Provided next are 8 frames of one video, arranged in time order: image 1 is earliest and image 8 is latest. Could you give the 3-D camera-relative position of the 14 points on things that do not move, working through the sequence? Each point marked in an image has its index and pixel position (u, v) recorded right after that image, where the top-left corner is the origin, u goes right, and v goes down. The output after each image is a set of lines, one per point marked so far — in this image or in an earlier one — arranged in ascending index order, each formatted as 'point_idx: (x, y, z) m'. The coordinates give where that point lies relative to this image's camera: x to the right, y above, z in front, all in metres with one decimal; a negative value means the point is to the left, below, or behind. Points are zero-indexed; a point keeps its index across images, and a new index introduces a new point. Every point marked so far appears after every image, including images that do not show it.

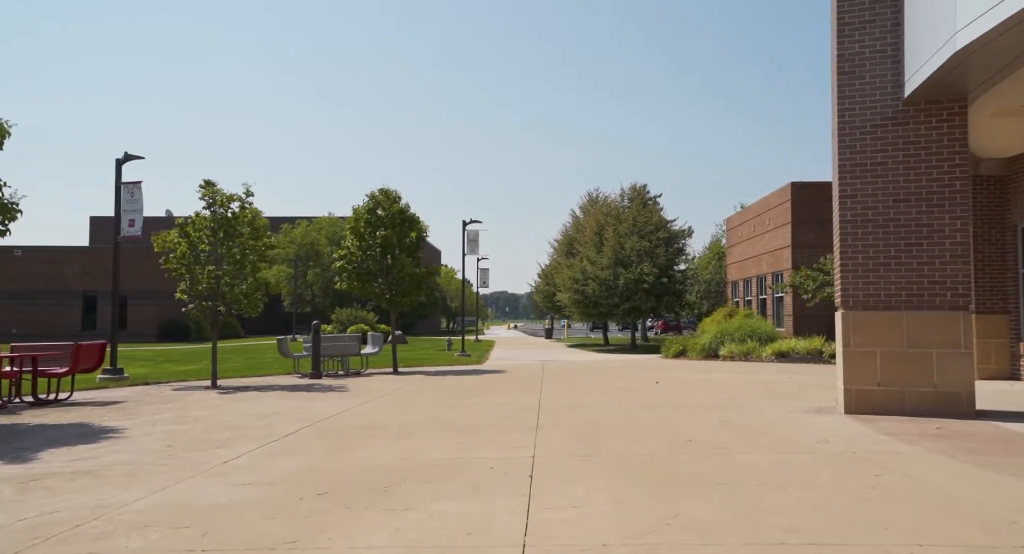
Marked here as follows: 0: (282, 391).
0: (-5.1, -2.5, +16.8) m
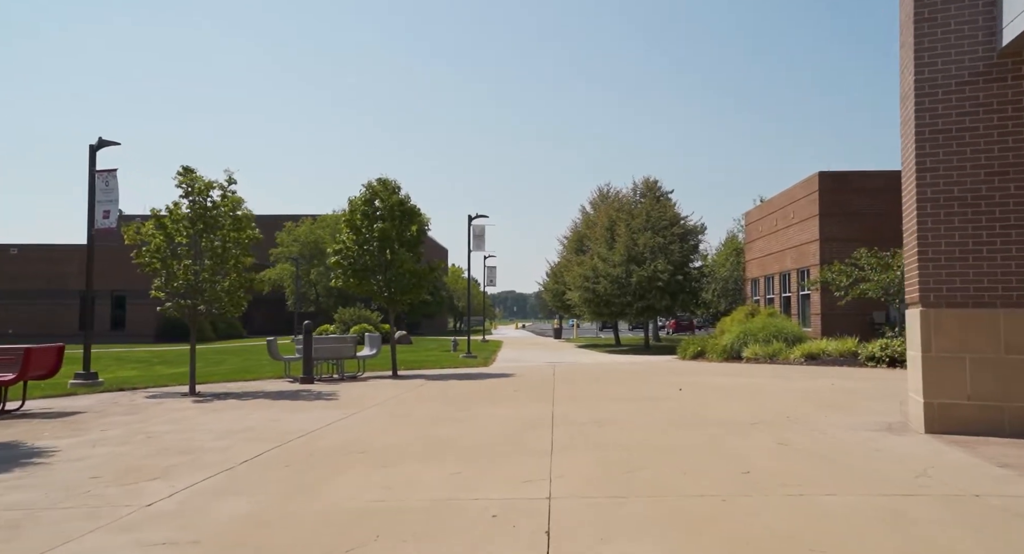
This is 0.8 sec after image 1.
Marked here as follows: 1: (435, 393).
0: (-4.9, -2.4, +15.1) m
1: (-1.6, -2.4, +16.2) m
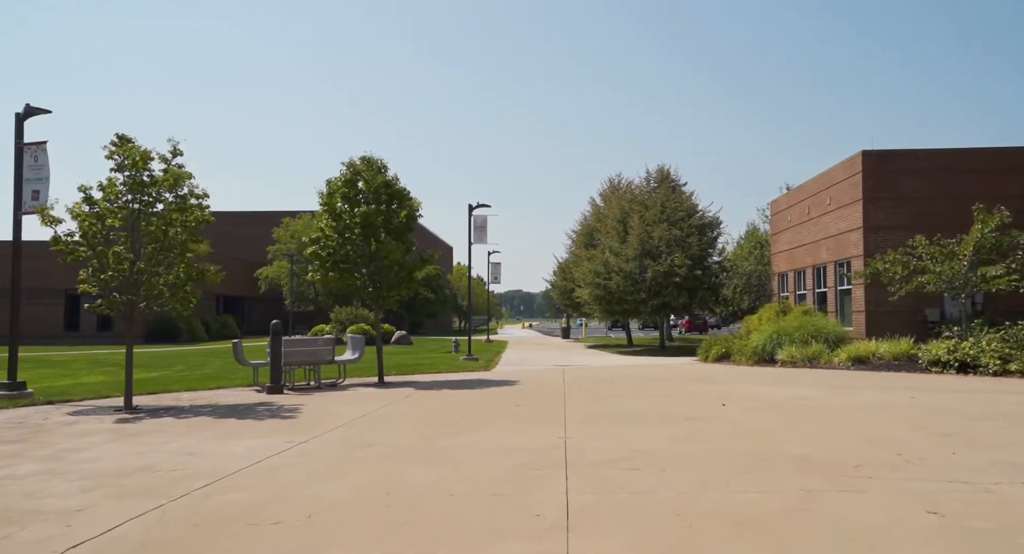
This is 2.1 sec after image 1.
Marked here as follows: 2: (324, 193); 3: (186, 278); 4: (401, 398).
0: (-4.9, -2.2, +12.3) m
1: (-1.6, -2.2, +13.4) m
2: (-4.7, +2.1, +18.9) m
3: (-6.0, 0.0, +14.0) m
4: (-2.2, -2.4, +15.4) m
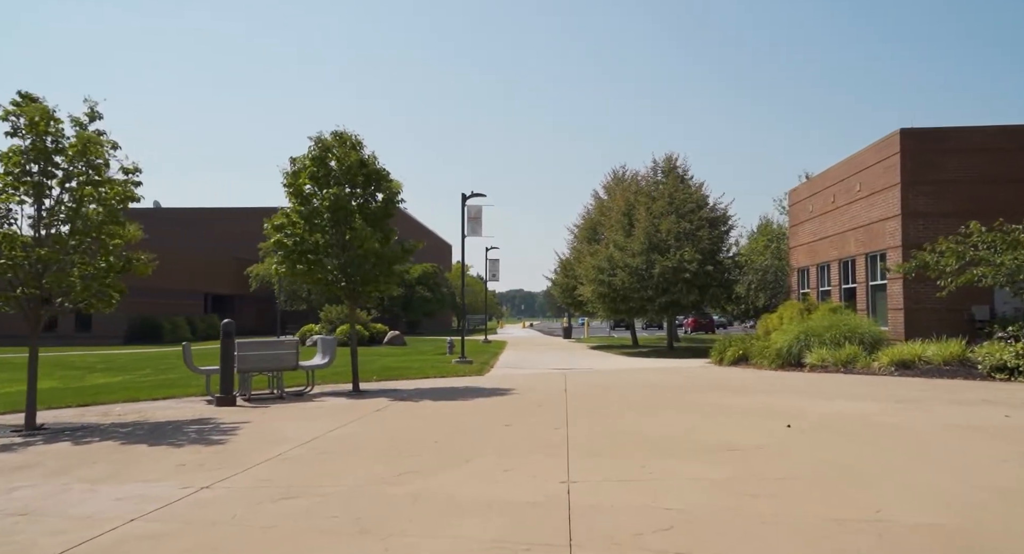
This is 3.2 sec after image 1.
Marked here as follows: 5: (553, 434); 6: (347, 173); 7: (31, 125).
0: (-5.0, -2.1, +9.9) m
1: (-1.7, -2.1, +10.9) m
2: (-4.8, +2.2, +16.4) m
3: (-6.1, +0.1, +11.5) m
4: (-2.3, -2.3, +12.9) m
5: (+0.5, -1.9, +9.4) m
6: (-3.6, +2.3, +16.6) m
7: (-6.9, +2.2, +10.9) m
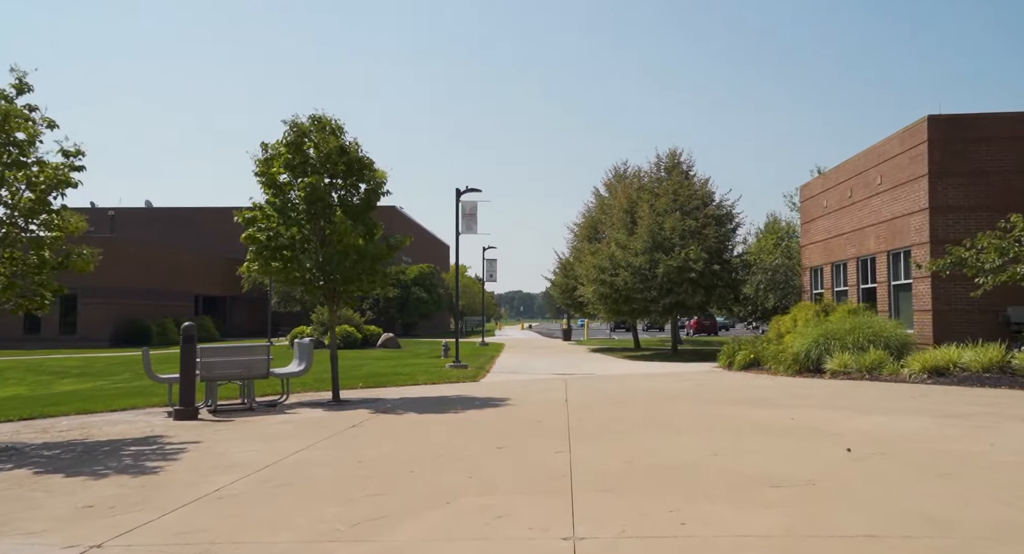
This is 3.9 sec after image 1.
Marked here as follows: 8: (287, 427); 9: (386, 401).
0: (-5.1, -2.0, +8.3) m
1: (-1.8, -2.0, +9.4) m
2: (-4.9, +2.3, +14.9) m
3: (-6.2, +0.2, +10.0) m
4: (-2.4, -2.2, +11.4) m
5: (+0.5, -1.9, +7.9) m
6: (-3.7, +2.3, +15.1) m
7: (-7.0, +2.2, +9.4) m
8: (-3.4, -2.3, +11.5) m
9: (-2.5, -2.5, +15.4) m
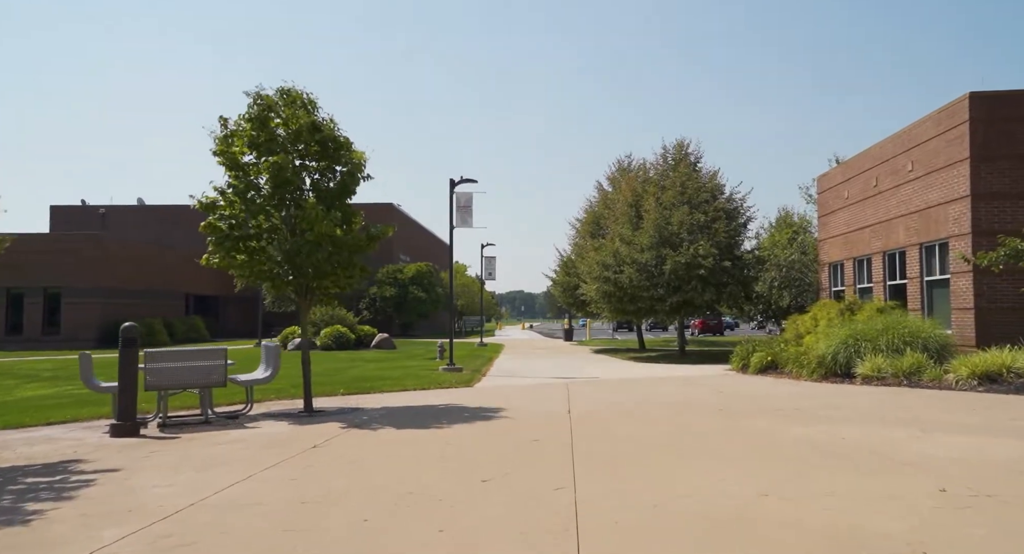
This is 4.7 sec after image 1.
0: (-5.2, -1.9, +6.5) m
1: (-1.9, -1.9, +7.6) m
2: (-5.0, +2.4, +13.1) m
3: (-6.3, +0.3, +8.2) m
4: (-2.5, -2.1, +9.6) m
5: (+0.4, -1.8, +6.1) m
6: (-3.8, +2.4, +13.3) m
7: (-7.1, +2.3, +7.6) m
8: (-3.5, -2.2, +9.7) m
9: (-2.6, -2.4, +13.6) m
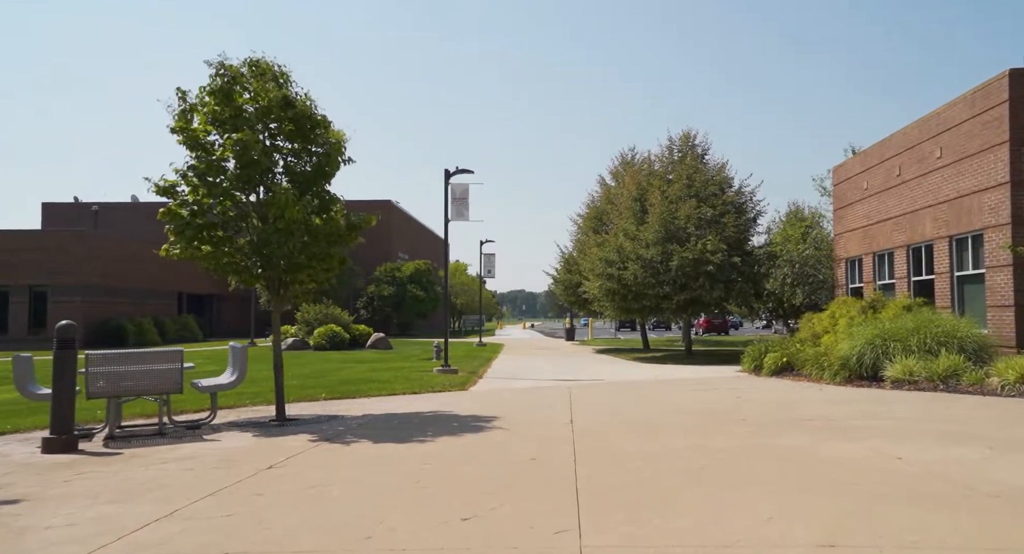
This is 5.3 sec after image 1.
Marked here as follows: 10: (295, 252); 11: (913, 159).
0: (-5.3, -1.8, +5.1) m
1: (-2.0, -1.8, +6.2) m
2: (-5.1, +2.5, +11.7) m
3: (-6.4, +0.4, +6.8) m
4: (-2.6, -2.0, +8.2) m
5: (+0.3, -1.7, +4.7) m
6: (-3.8, +2.5, +11.9) m
7: (-7.1, +2.4, +6.2) m
8: (-3.6, -2.0, +8.3) m
9: (-2.7, -2.3, +12.1) m
10: (-3.4, +0.4, +12.0) m
11: (+10.5, +3.1, +19.9) m
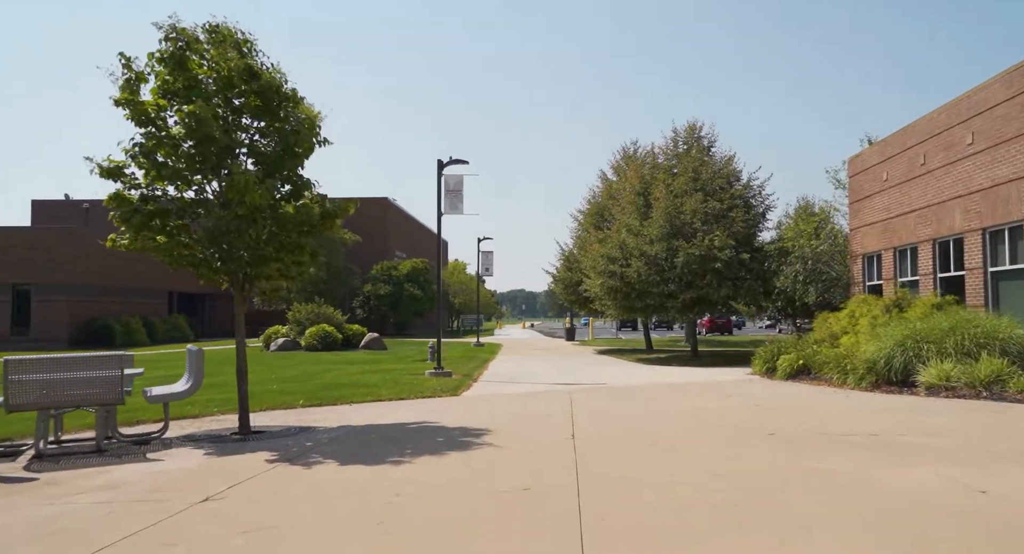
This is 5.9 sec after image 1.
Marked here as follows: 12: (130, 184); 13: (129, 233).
0: (-5.4, -1.8, +3.7) m
1: (-2.1, -1.8, +4.7) m
2: (-5.2, +2.6, +10.3) m
3: (-6.5, +0.5, +5.4) m
4: (-2.7, -1.9, +6.7) m
5: (+0.2, -1.6, +3.3) m
6: (-3.9, +2.6, +10.4) m
7: (-7.2, +2.5, +4.8) m
8: (-3.7, -2.0, +6.9) m
9: (-2.8, -2.2, +10.7) m
10: (-3.5, +0.5, +10.6) m
11: (+10.4, +3.2, +18.5) m
12: (-5.3, +1.3, +10.5) m
13: (-5.3, +0.6, +10.5) m
